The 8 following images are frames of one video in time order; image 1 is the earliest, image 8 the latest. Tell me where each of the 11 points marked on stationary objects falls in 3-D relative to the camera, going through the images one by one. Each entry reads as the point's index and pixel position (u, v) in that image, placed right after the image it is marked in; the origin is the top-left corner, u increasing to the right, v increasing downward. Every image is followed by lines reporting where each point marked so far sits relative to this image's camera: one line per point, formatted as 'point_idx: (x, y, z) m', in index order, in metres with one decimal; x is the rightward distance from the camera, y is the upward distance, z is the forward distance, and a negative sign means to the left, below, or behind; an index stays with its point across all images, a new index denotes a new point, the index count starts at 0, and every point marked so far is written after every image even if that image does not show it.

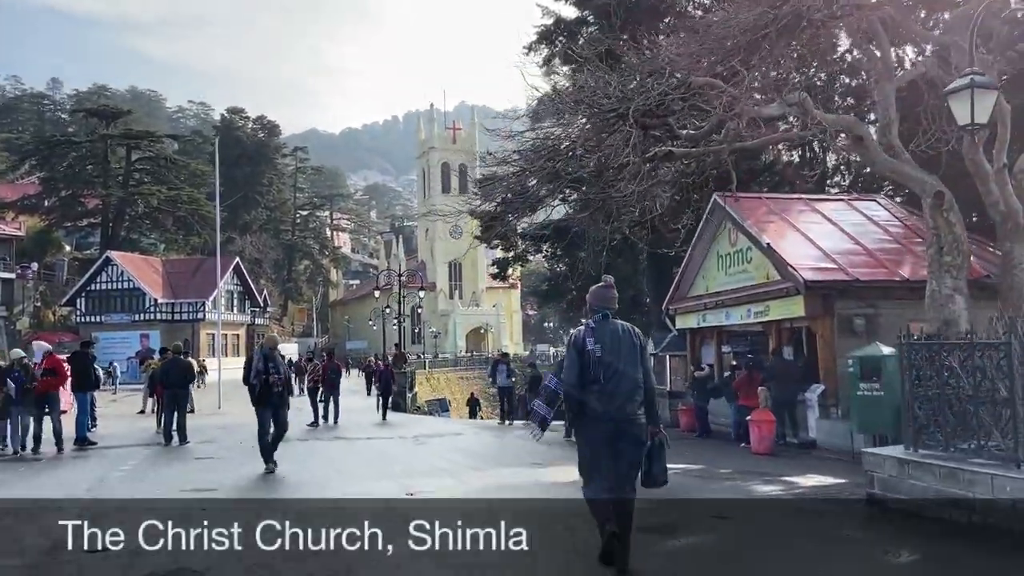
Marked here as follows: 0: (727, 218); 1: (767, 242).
0: (+4.3, +1.4, +16.6) m
1: (+4.5, +0.8, +14.5) m
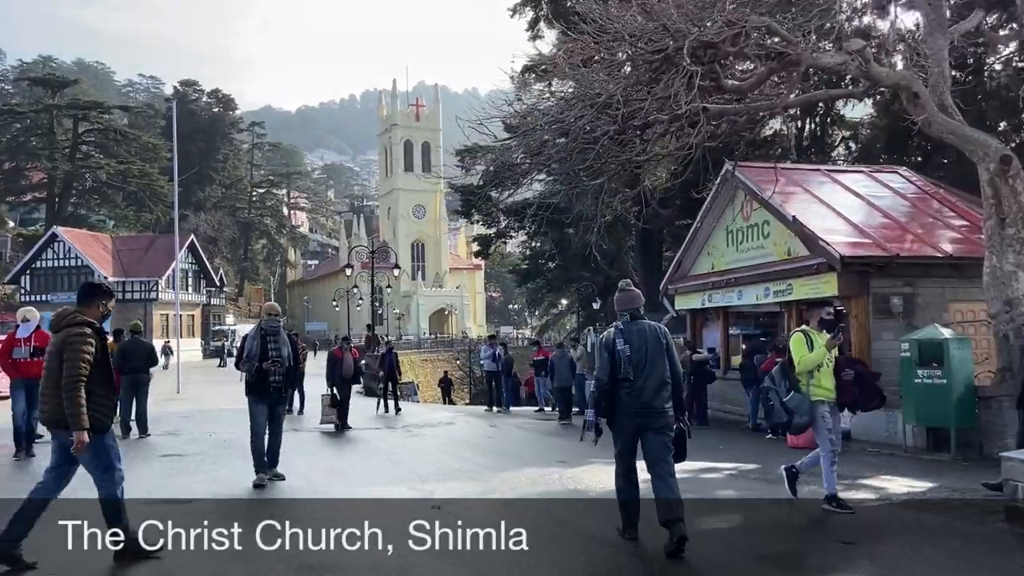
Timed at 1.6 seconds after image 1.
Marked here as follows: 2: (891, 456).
0: (+4.3, +1.9, +15.3) m
1: (+4.5, +1.2, +13.3) m
2: (+4.5, -2.0, +9.8) m
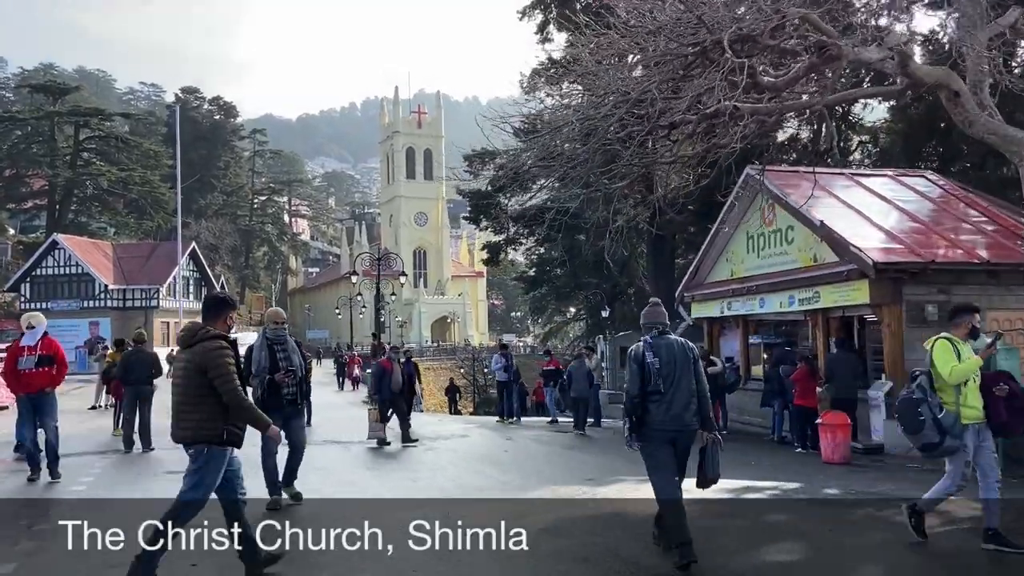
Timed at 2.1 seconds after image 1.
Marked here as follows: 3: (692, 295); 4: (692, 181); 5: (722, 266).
0: (+4.5, +1.7, +14.9) m
1: (+4.8, +1.0, +12.8) m
2: (+4.7, -2.1, +9.3) m
3: (+3.9, -0.2, +17.8) m
4: (+4.2, +2.5, +19.2) m
5: (+4.3, +0.5, +16.9) m
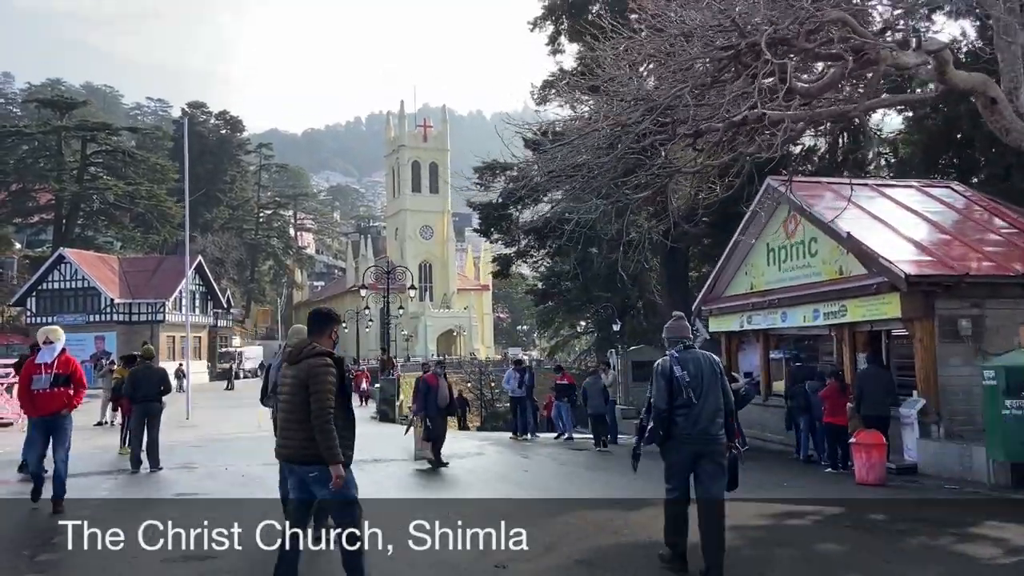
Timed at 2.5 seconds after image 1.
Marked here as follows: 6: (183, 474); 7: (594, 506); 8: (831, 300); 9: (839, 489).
0: (+4.8, +1.5, +14.5) m
1: (+5.0, +0.8, +12.4) m
2: (+5.0, -2.2, +8.9) m
3: (+4.2, -0.4, +17.5) m
4: (+4.5, +2.2, +18.9) m
5: (+4.6, +0.2, +16.5) m
6: (-4.6, -2.6, +11.5) m
7: (+0.9, -2.3, +8.7) m
8: (+5.1, -0.2, +13.1) m
9: (+3.9, -2.4, +9.8) m
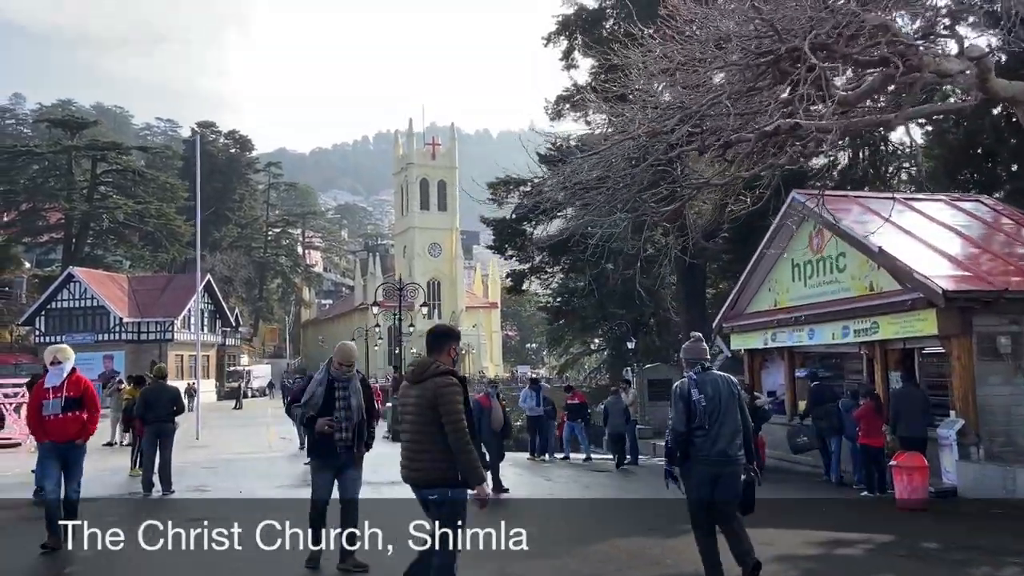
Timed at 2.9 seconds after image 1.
0: (+5.2, +1.2, +14.2) m
1: (+5.4, +0.6, +12.1) m
2: (+5.3, -2.4, +8.4) m
3: (+4.6, -0.8, +17.1) m
4: (+4.9, +1.8, +18.6) m
5: (+5.0, -0.1, +16.2) m
6: (-4.3, -2.9, +11.2) m
7: (+1.2, -2.5, +8.3) m
8: (+5.4, -0.4, +12.7) m
9: (+4.2, -2.6, +9.4) m
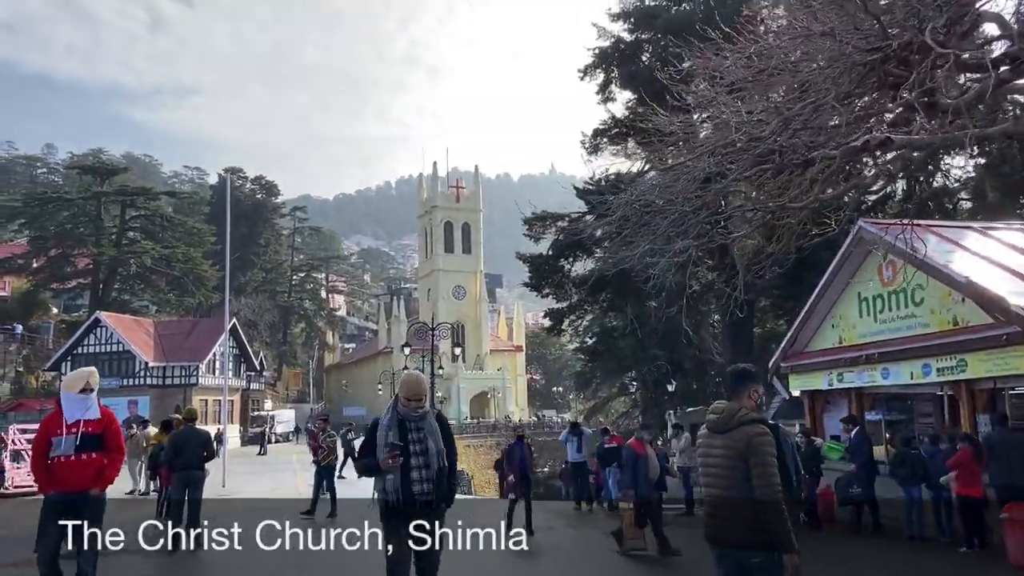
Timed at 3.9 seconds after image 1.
0: (+5.9, +0.6, +13.2) m
1: (+6.1, +0.2, +11.1) m
2: (+5.9, -2.7, +7.3) m
3: (+5.4, -1.5, +16.0) m
4: (+5.7, +1.0, +17.6) m
5: (+5.8, -0.8, +15.1) m
6: (-3.6, -3.3, +10.2) m
7: (+1.8, -2.8, +7.3) m
8: (+6.2, -0.9, +11.7) m
9: (+4.9, -2.9, +8.3) m
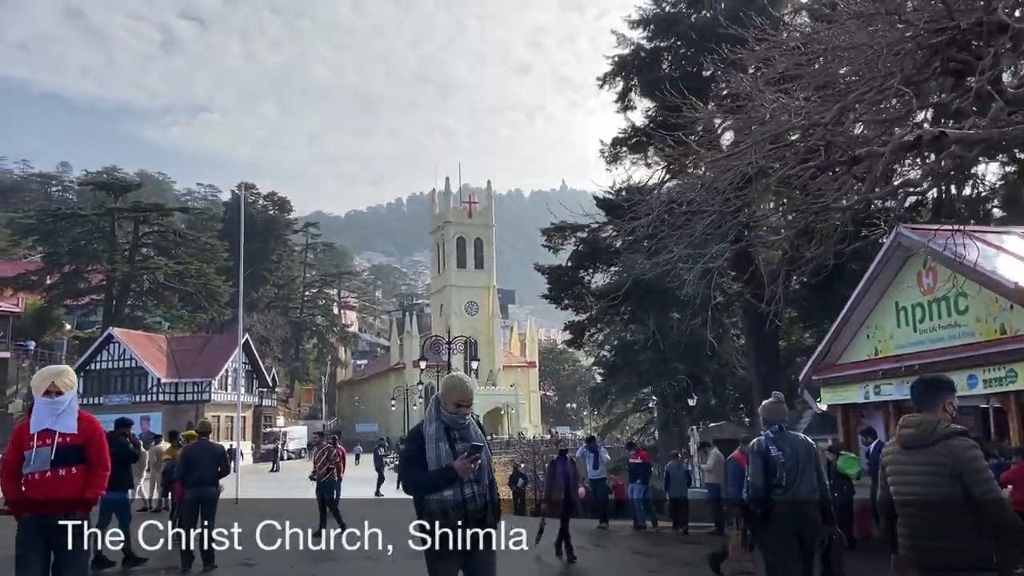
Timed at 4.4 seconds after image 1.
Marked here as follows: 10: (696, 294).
0: (+6.3, +0.5, +12.7) m
1: (+6.4, +0.1, +10.5) m
2: (+6.2, -2.7, +6.7) m
3: (+5.8, -1.7, +15.5) m
4: (+6.2, +0.8, +17.1) m
5: (+6.2, -1.0, +14.6) m
6: (-3.2, -3.4, +9.7) m
7: (+2.1, -2.8, +6.7) m
8: (+6.5, -1.0, +11.1) m
9: (+5.2, -2.9, +7.7) m
10: (+4.3, -0.2, +19.6) m
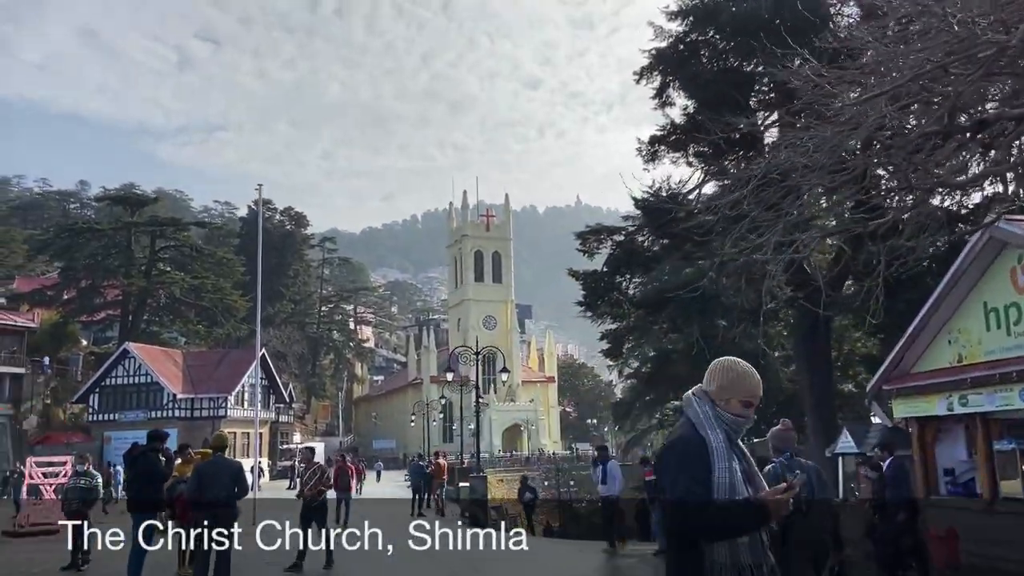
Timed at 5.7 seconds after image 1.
0: (+6.9, +0.5, +11.3) m
1: (+7.0, +0.1, +9.2) m
2: (+6.8, -2.5, +5.3) m
3: (+6.5, -1.7, +14.1) m
4: (+6.9, +0.7, +15.8) m
5: (+6.9, -1.0, +13.2) m
6: (-2.6, -3.4, +8.5) m
7: (+2.7, -2.6, +5.4) m
8: (+7.1, -1.0, +9.7) m
9: (+5.8, -2.8, +6.3) m
10: (+5.1, -0.3, +18.2) m
